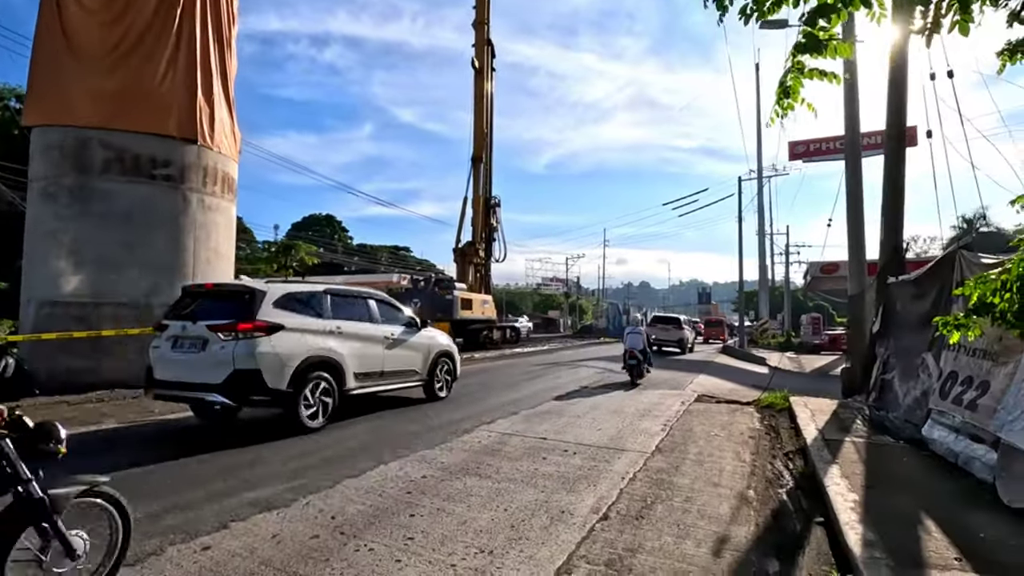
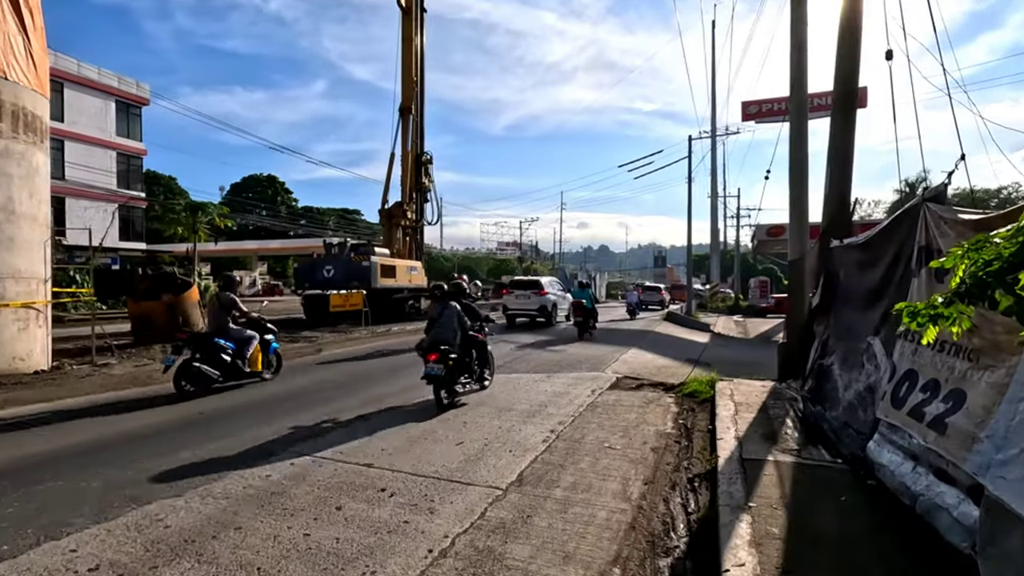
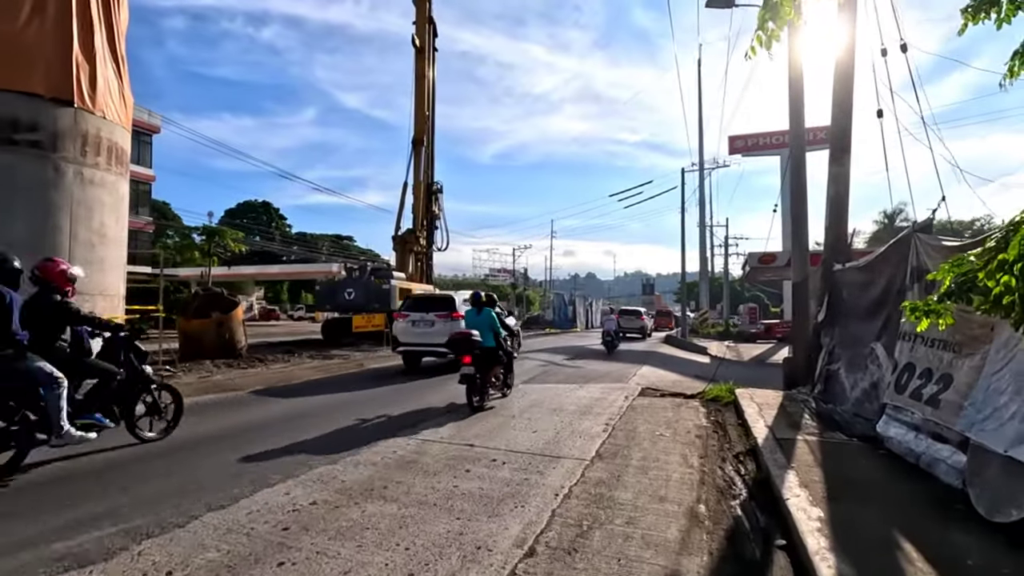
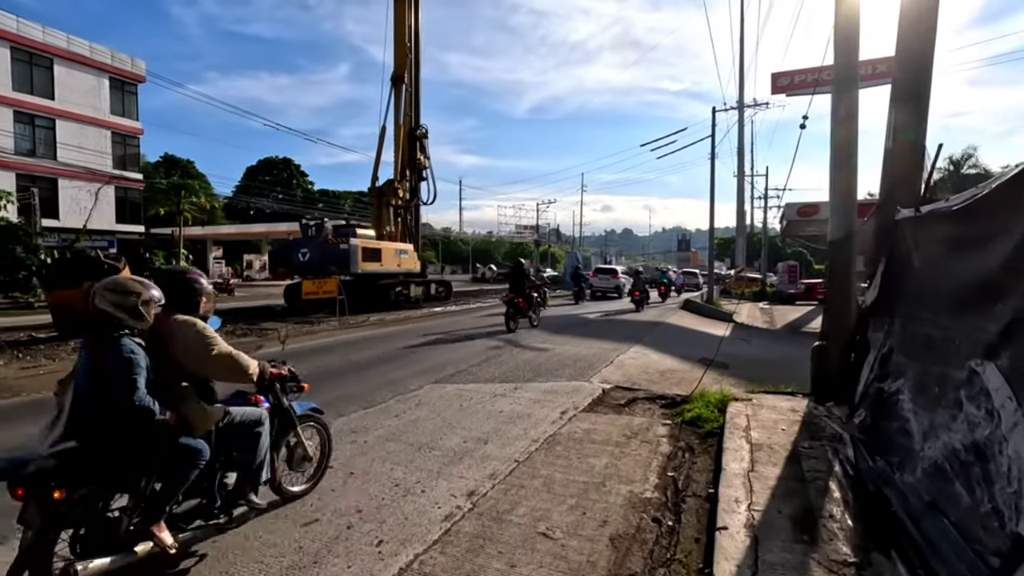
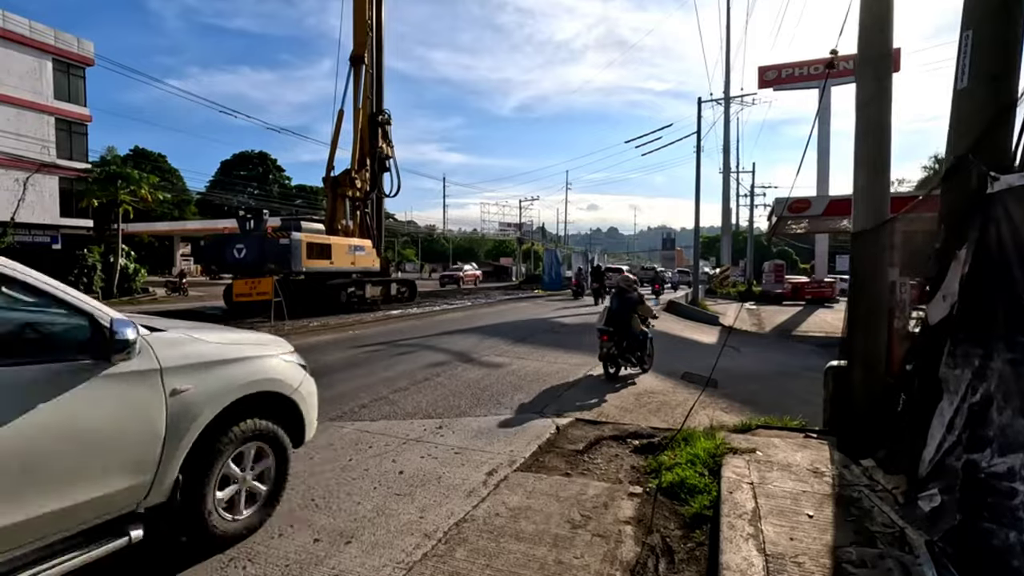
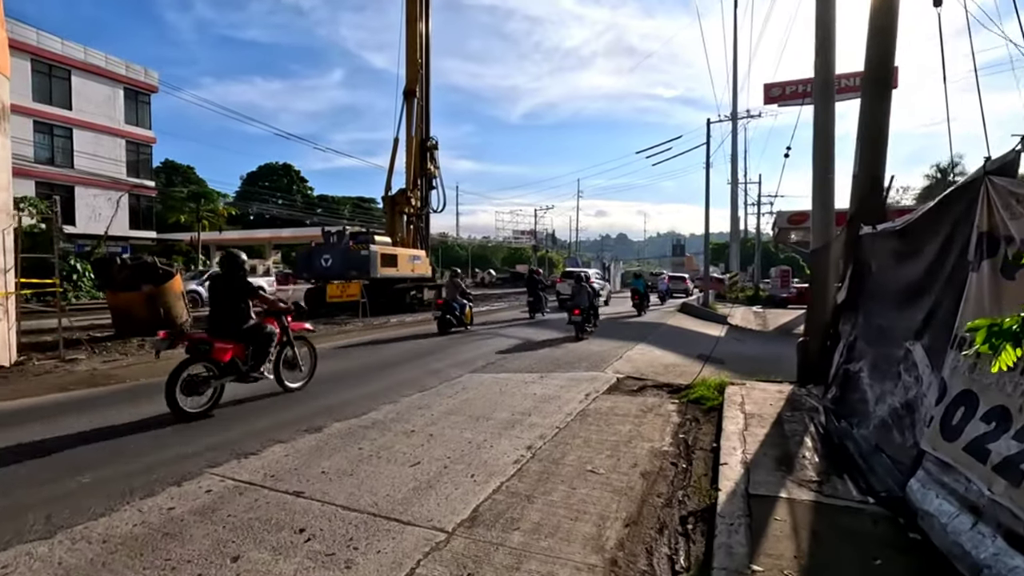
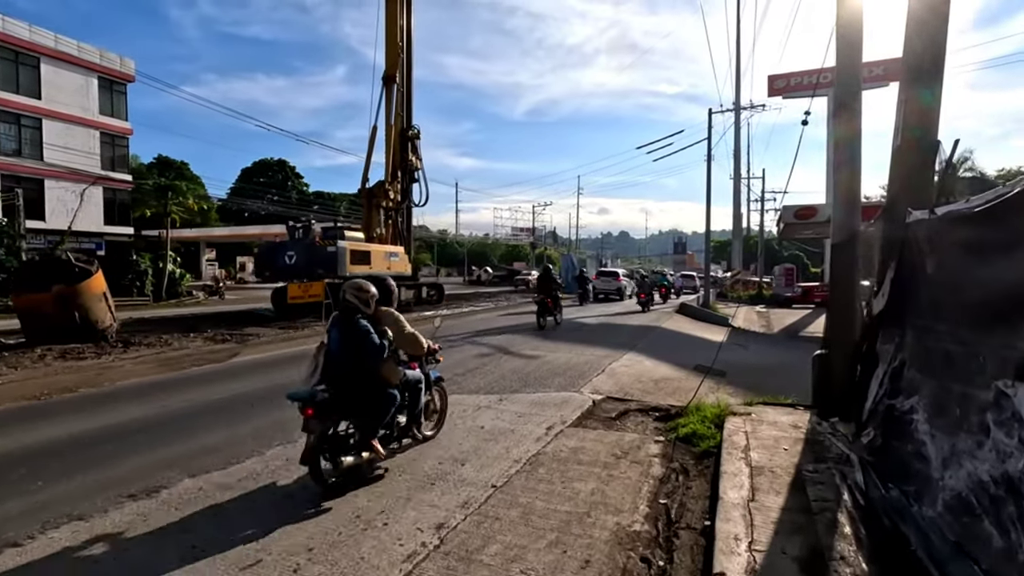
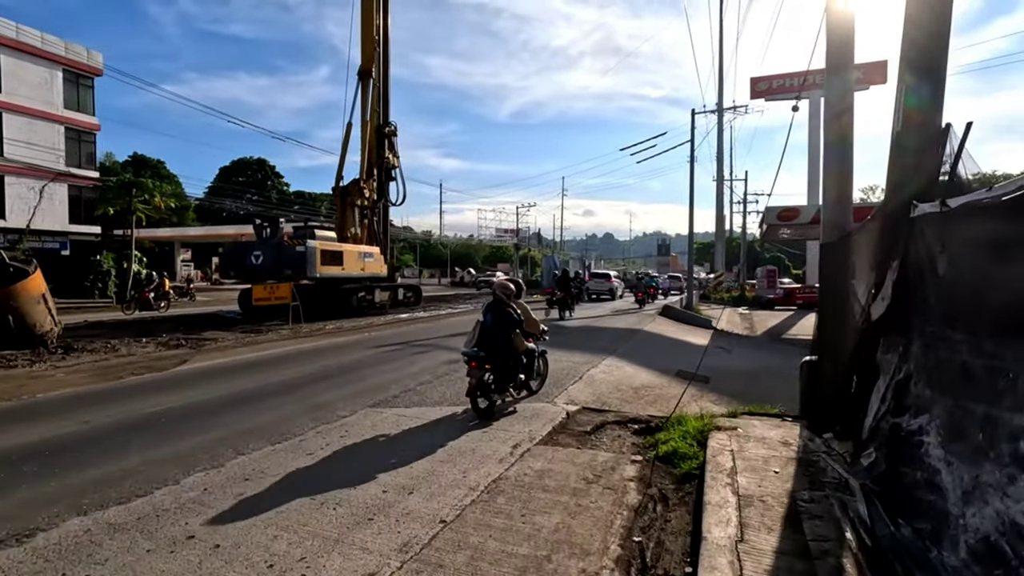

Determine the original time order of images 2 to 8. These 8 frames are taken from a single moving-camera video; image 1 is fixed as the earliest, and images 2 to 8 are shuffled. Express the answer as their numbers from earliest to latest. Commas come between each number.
3, 2, 6, 4, 7, 8, 5
